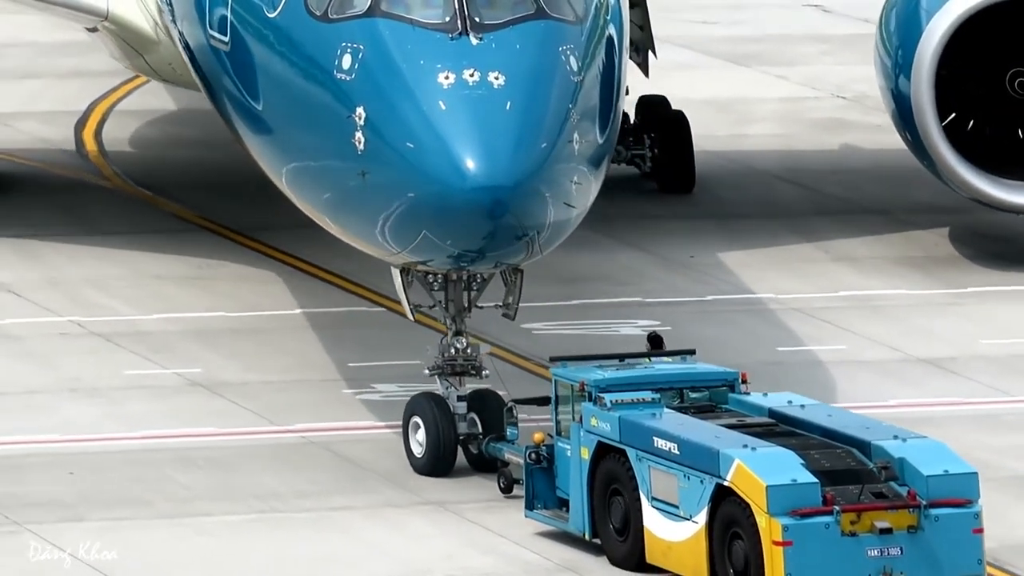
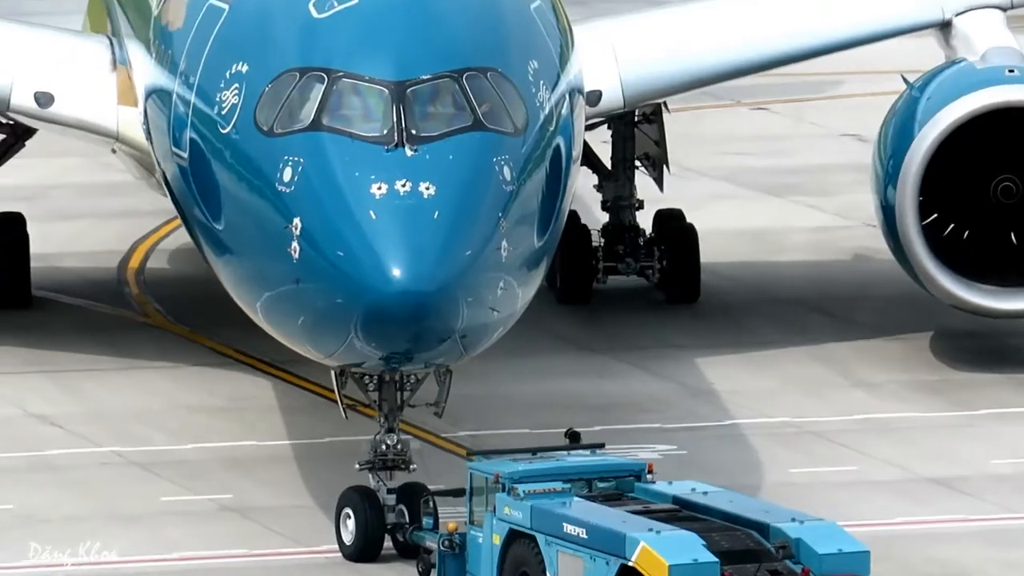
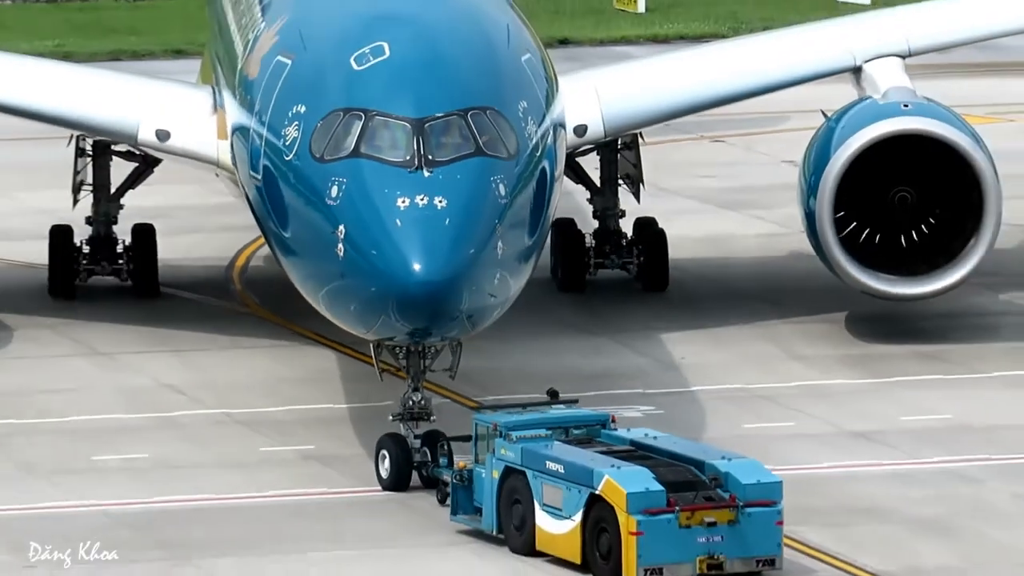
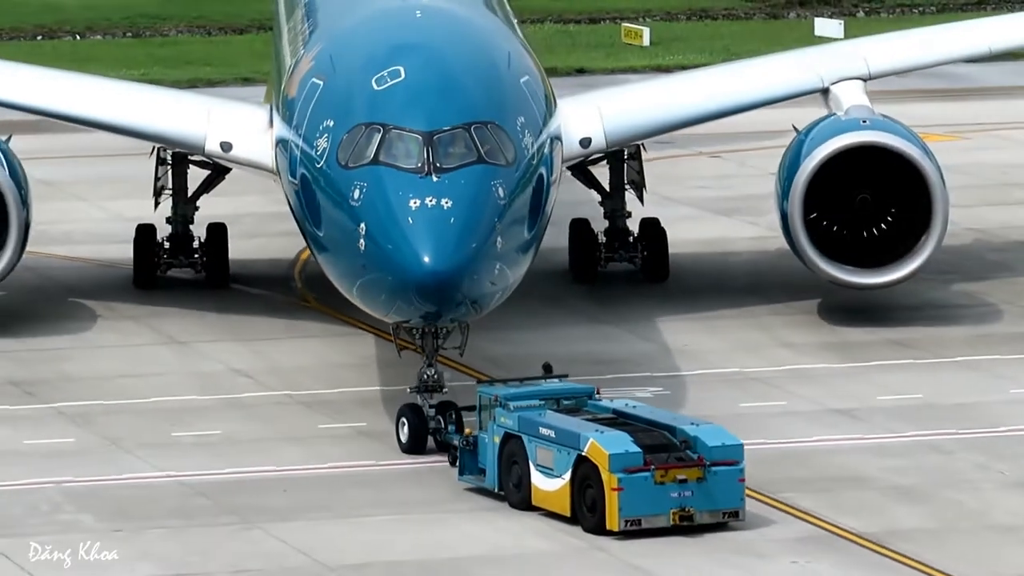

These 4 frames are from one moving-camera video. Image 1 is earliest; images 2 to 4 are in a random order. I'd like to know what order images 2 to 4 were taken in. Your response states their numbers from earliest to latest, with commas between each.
2, 3, 4
